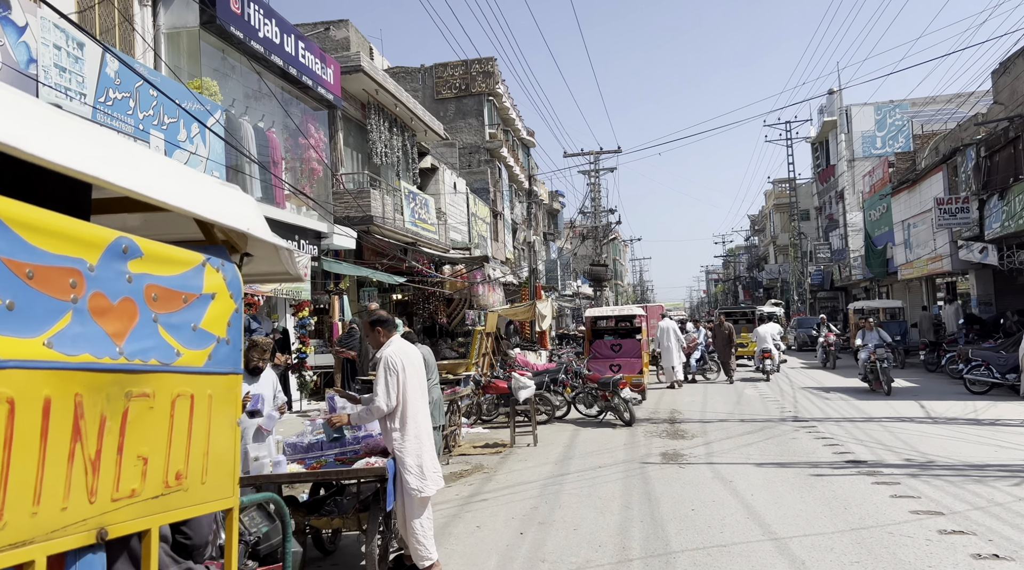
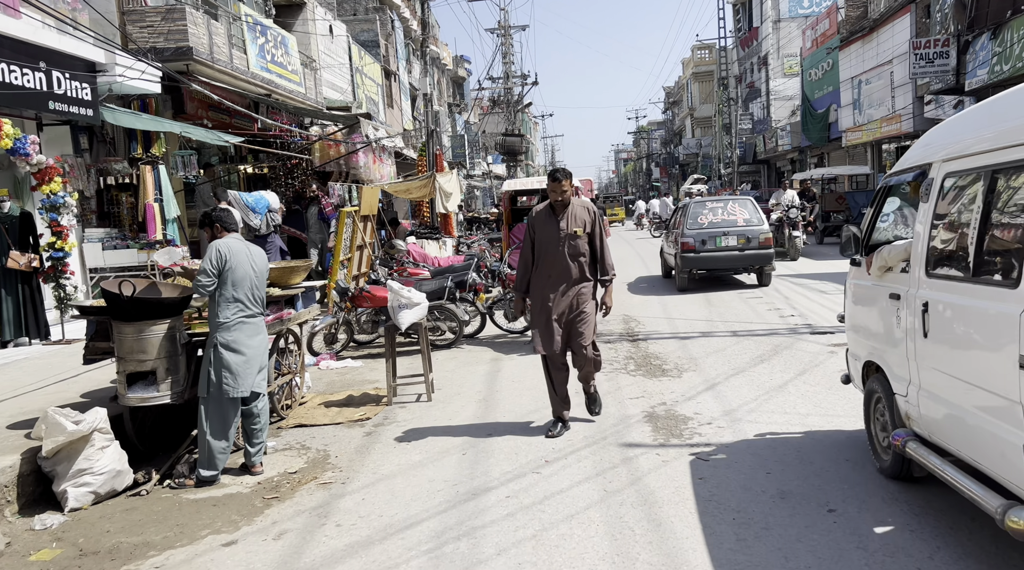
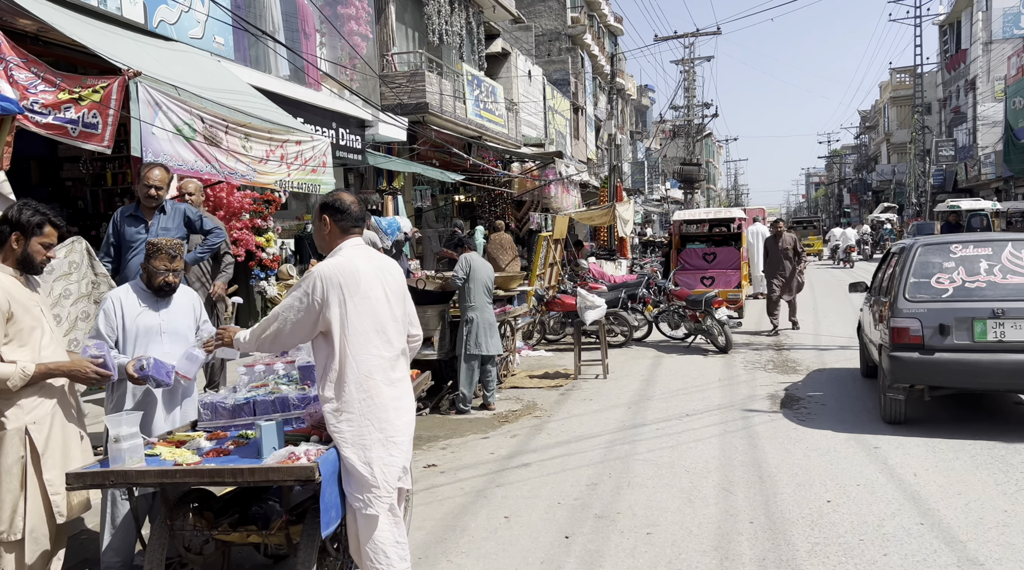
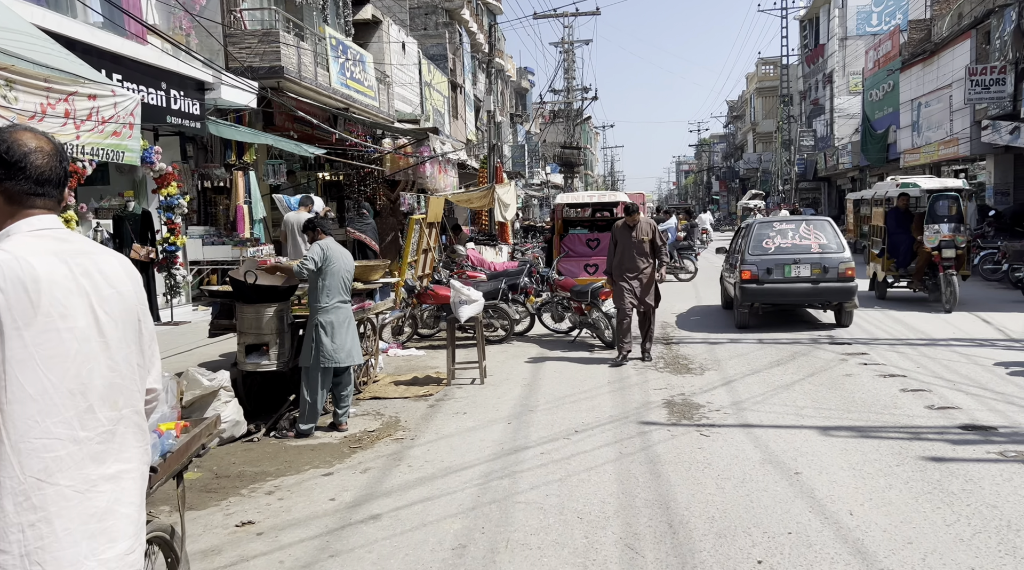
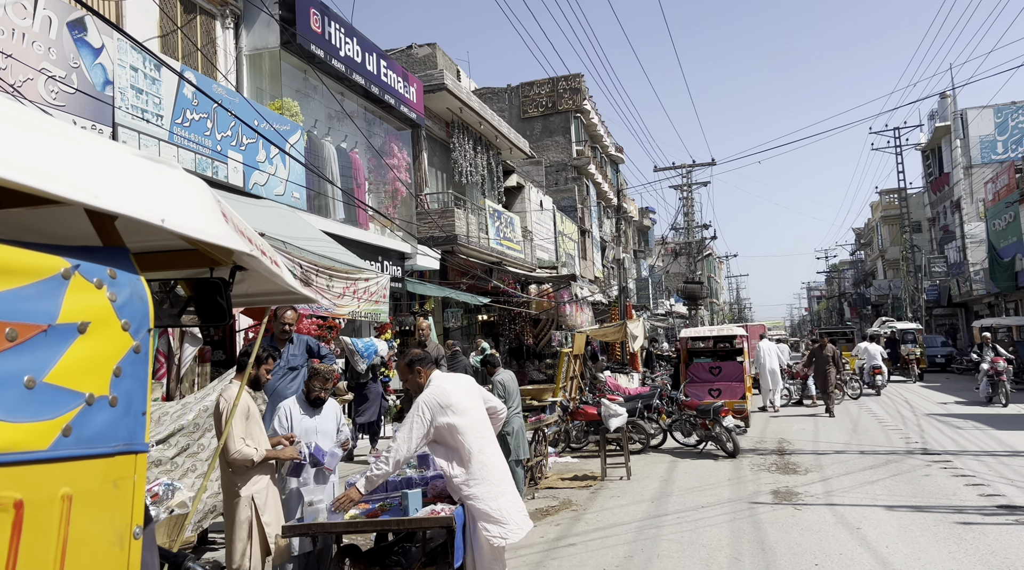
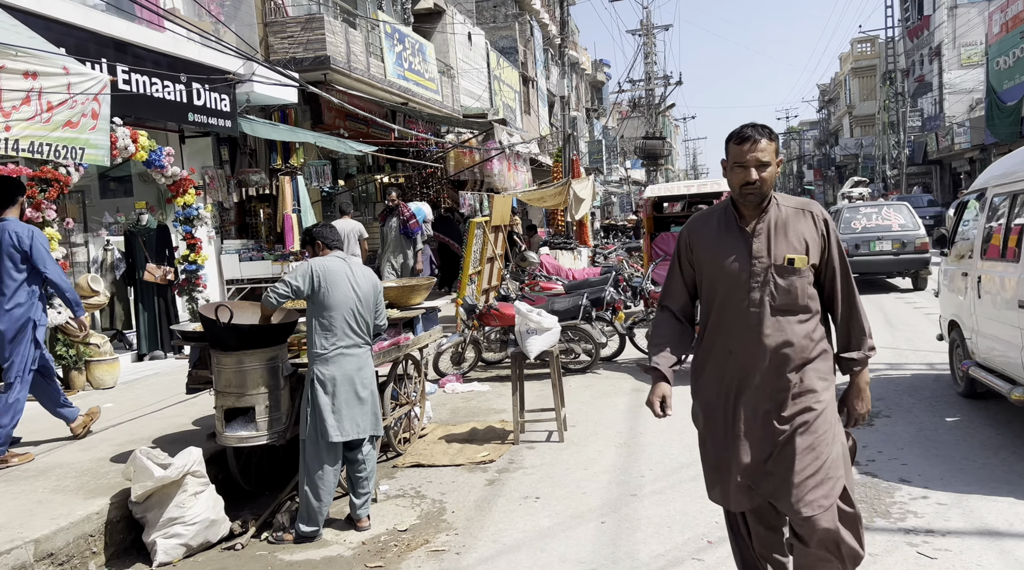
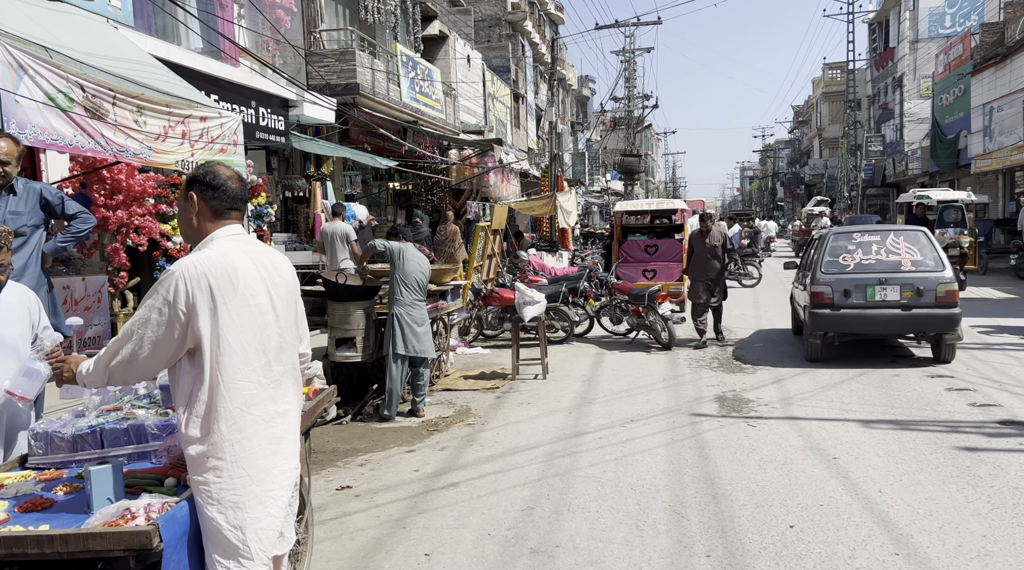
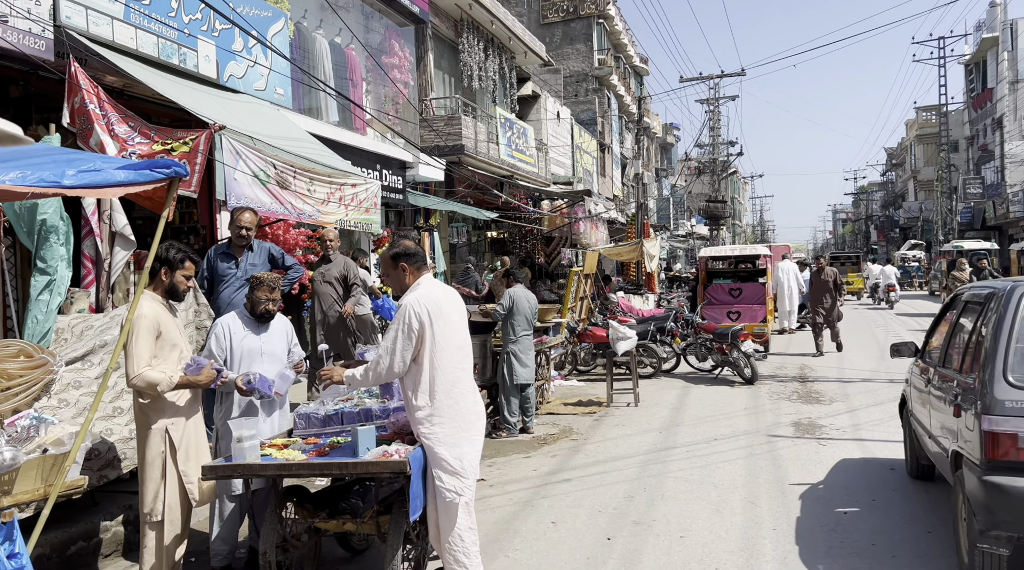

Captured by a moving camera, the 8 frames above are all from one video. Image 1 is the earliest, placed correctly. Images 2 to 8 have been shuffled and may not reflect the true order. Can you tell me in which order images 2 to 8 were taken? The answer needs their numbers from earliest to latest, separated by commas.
5, 8, 3, 7, 4, 2, 6
